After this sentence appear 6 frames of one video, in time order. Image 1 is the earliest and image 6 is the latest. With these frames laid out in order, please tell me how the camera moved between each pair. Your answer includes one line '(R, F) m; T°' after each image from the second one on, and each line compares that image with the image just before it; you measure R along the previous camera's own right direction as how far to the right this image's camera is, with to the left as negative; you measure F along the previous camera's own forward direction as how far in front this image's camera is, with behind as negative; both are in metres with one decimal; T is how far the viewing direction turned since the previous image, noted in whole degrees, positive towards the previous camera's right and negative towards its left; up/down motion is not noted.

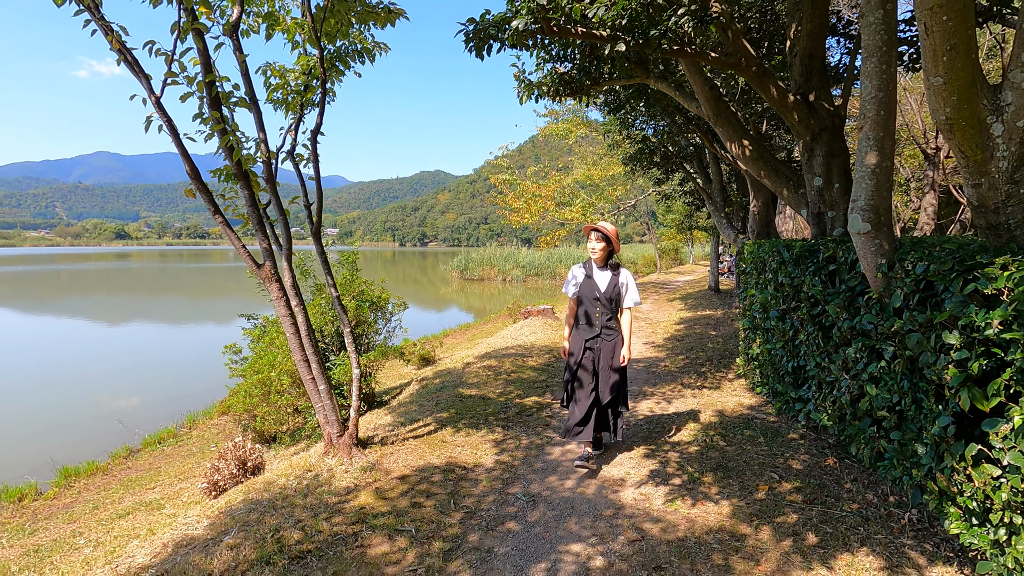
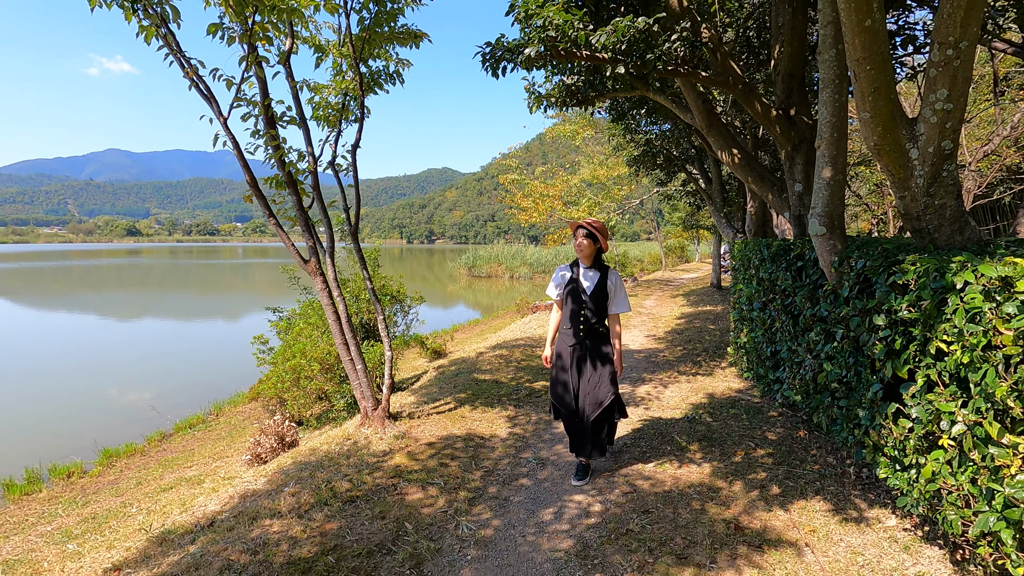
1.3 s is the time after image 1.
(0.0, -0.5) m; -1°
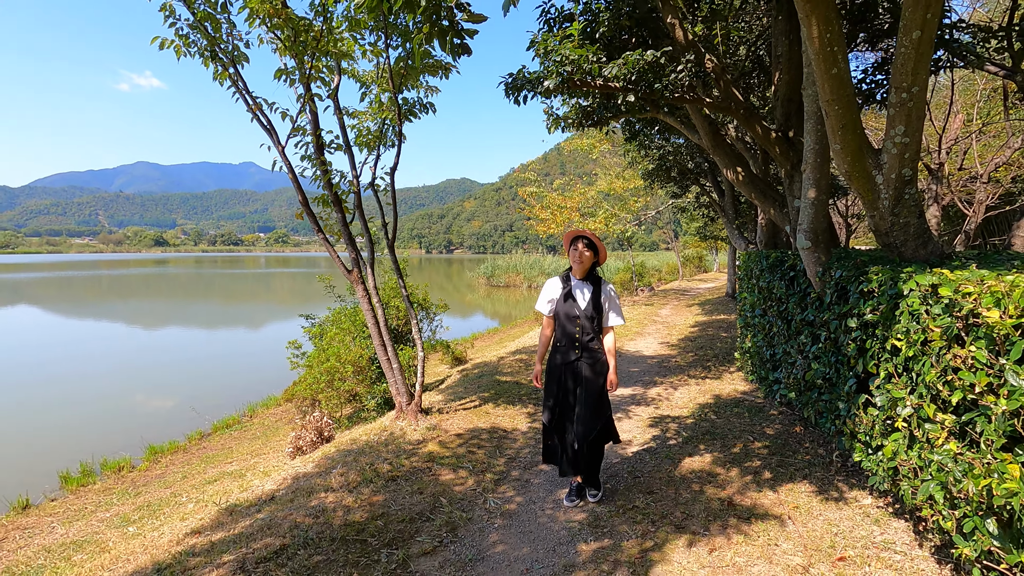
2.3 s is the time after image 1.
(0.0, -0.5) m; -2°
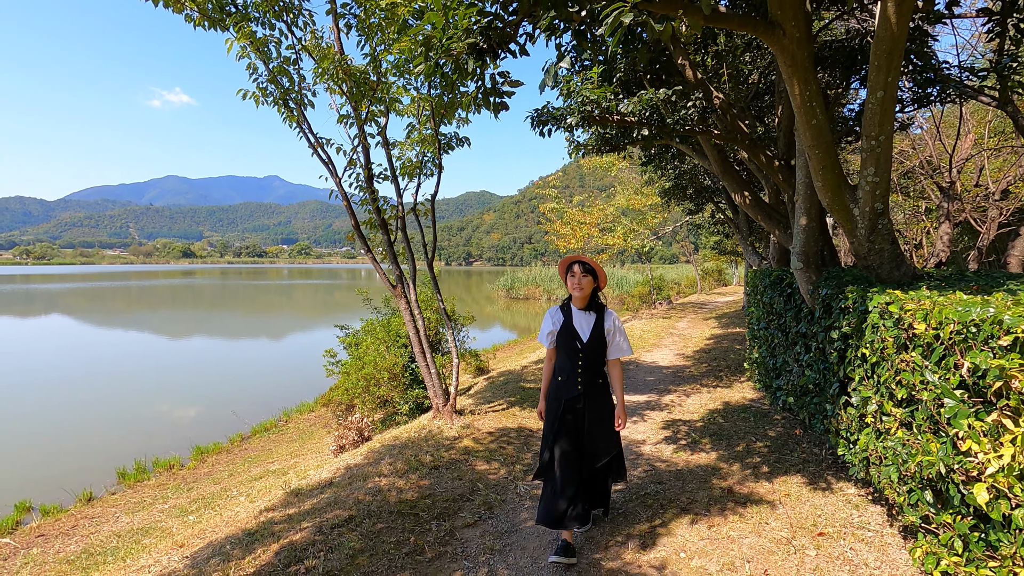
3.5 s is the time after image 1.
(-0.1, -0.6) m; -2°
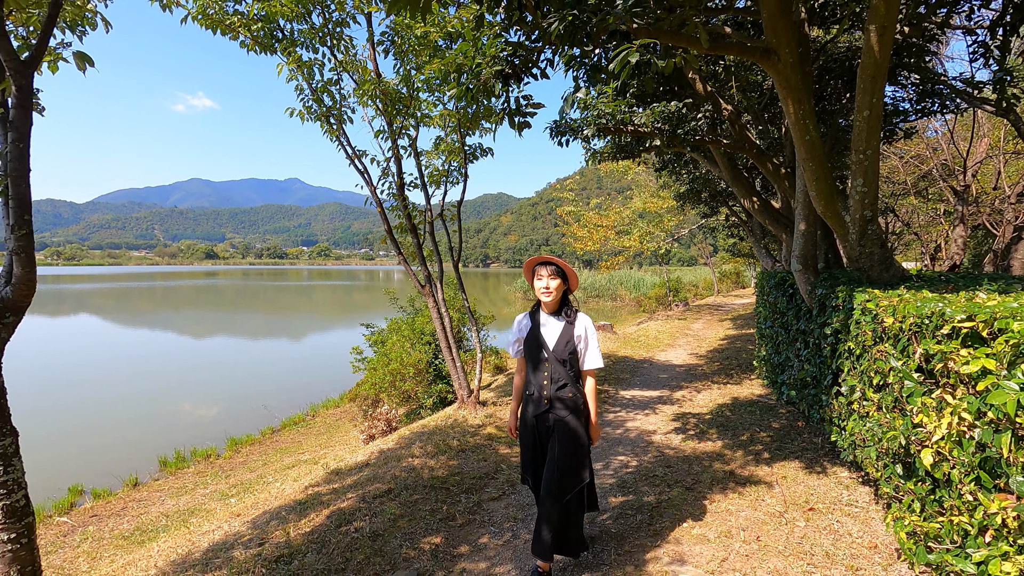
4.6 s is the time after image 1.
(0.0, -0.4) m; -2°
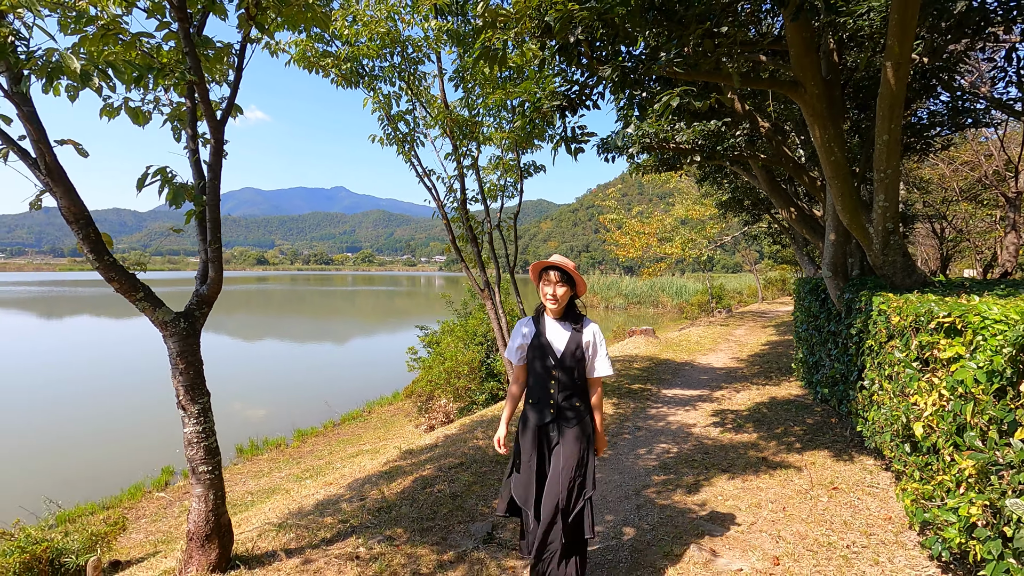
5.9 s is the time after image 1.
(-0.2, -0.6) m; -5°
